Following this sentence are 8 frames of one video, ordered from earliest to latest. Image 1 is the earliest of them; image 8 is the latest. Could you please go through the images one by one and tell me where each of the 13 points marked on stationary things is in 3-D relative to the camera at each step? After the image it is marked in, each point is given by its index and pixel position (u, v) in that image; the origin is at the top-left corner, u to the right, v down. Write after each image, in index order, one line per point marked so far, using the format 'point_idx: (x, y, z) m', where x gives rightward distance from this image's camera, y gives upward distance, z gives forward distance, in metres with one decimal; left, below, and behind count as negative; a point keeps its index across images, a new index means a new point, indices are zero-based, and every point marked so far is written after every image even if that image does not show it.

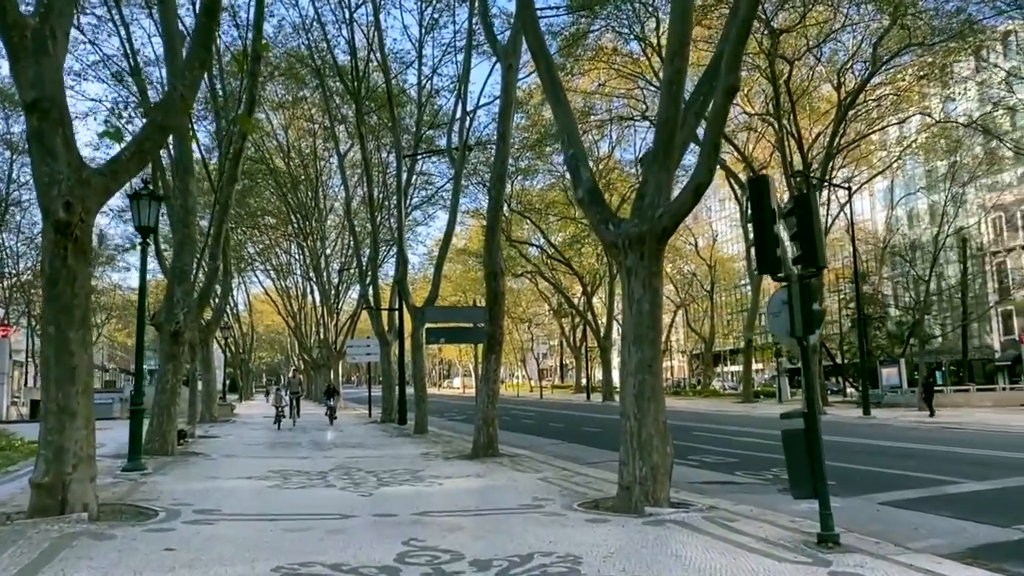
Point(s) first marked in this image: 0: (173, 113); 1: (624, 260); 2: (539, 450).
0: (-3.6, +1.8, +8.4) m
1: (+1.3, +0.3, +9.5) m
2: (+0.6, -3.5, +17.3) m
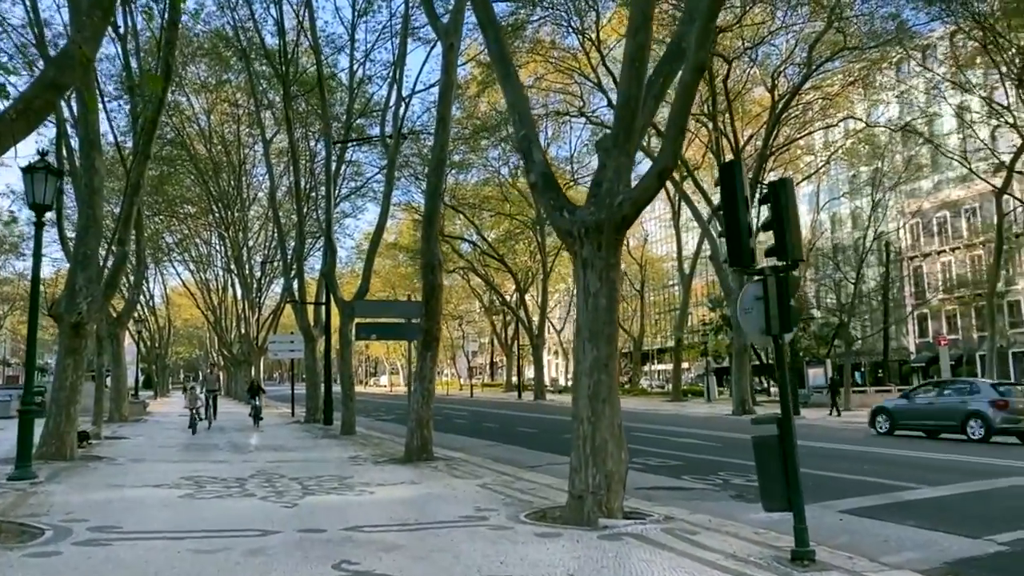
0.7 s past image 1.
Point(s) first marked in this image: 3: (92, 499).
0: (-4.0, +2.0, +7.3) m
1: (+0.7, +0.4, +8.7) m
2: (-0.7, -3.4, +16.4) m
3: (-4.9, -2.5, +9.4) m
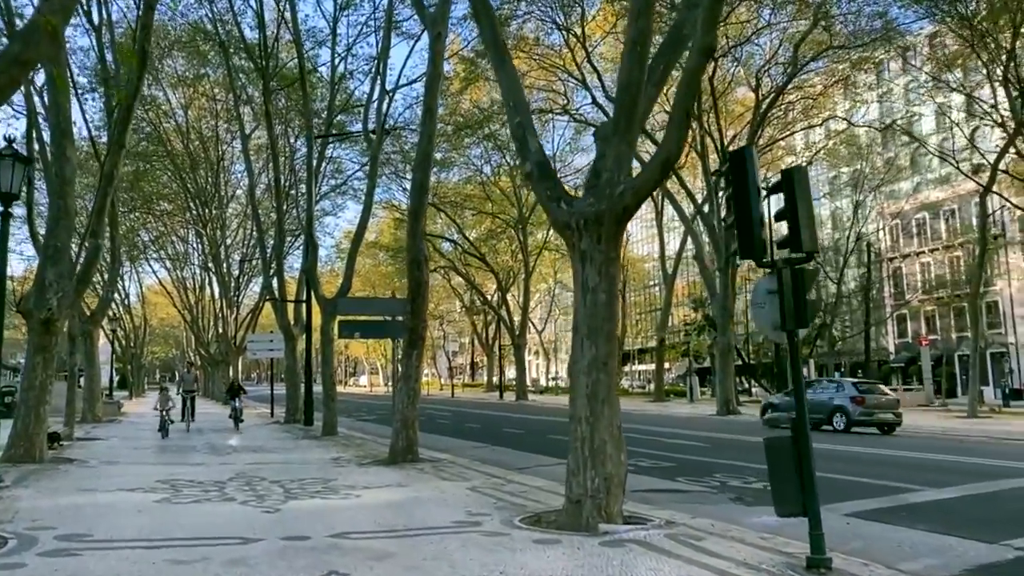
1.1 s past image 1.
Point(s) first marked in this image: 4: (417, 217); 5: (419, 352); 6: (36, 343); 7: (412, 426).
0: (-4.0, +2.1, +6.8) m
1: (+0.7, +0.5, +8.3) m
2: (-1.0, -3.3, +16.0) m
3: (-4.9, -2.4, +8.9) m
4: (-1.7, +1.3, +14.8) m
5: (-1.7, -1.2, +14.8) m
6: (-7.5, -0.9, +12.8) m
7: (-1.8, -2.6, +14.9) m
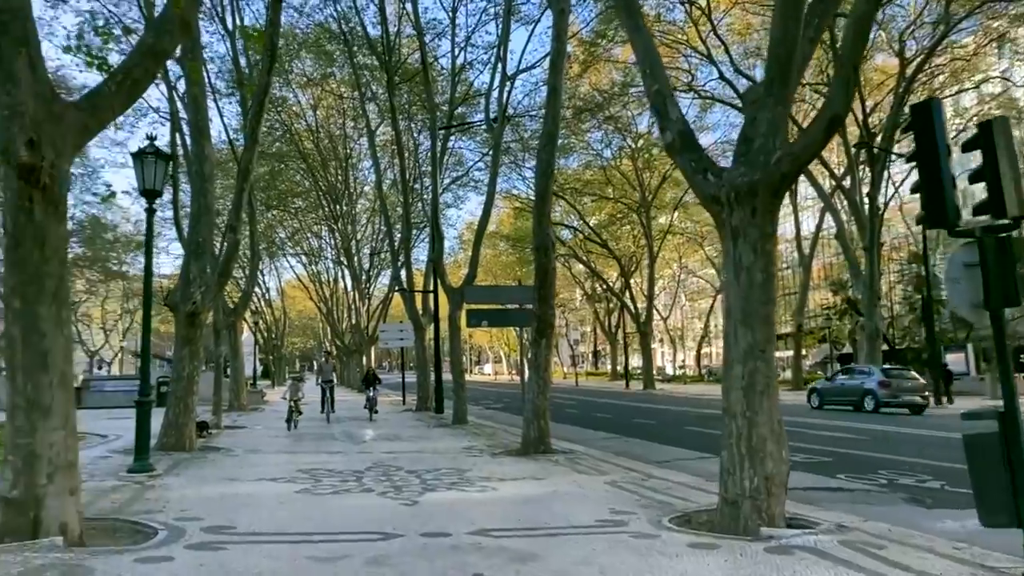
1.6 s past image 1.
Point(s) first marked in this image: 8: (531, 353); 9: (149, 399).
0: (-2.9, +2.1, +6.7) m
1: (+2.0, +0.7, +7.6) m
2: (+1.6, -3.0, +15.5) m
3: (-3.4, -2.3, +9.0) m
4: (+0.6, +1.6, +14.3) m
5: (+0.7, -0.9, +14.3) m
6: (-5.4, -0.8, +13.2) m
7: (+0.6, -2.3, +14.5) m
8: (+0.3, -1.2, +14.4) m
9: (-4.6, -1.4, +10.1) m
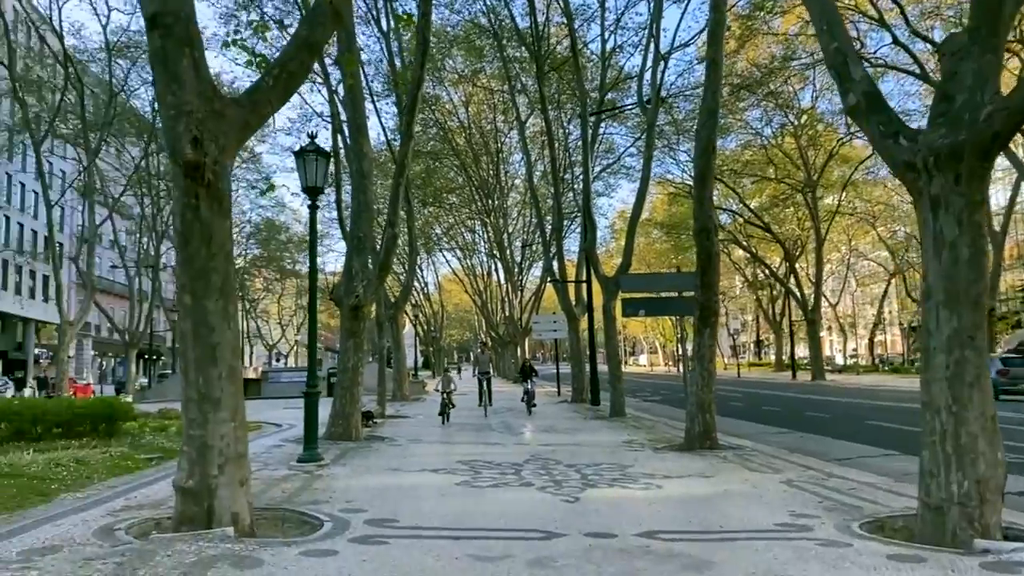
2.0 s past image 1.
0: (-1.6, +2.2, +6.7) m
1: (+3.4, +0.8, +6.7) m
2: (+4.6, -2.8, +14.5) m
3: (-1.6, -2.2, +9.1) m
4: (+3.2, +1.8, +13.5) m
5: (+3.4, -0.7, +13.6) m
6: (-2.8, -0.7, +13.6) m
7: (+3.4, -2.1, +13.7) m
8: (+3.1, -0.9, +13.7) m
9: (-2.5, -1.3, +10.4) m
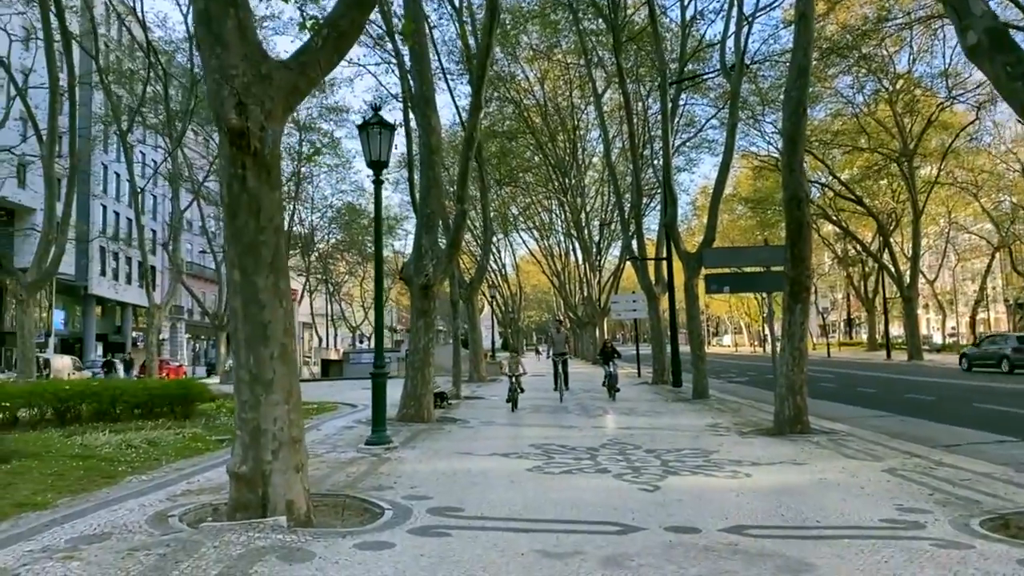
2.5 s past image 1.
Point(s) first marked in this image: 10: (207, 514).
0: (-1.1, +2.4, +6.2) m
1: (+3.9, +1.1, +5.7) m
2: (+5.9, -2.3, +13.5) m
3: (-0.8, -2.0, +8.7) m
4: (+4.4, +2.2, +12.5) m
5: (+4.6, -0.3, +12.6) m
6: (-1.6, -0.3, +13.3) m
7: (+4.6, -1.6, +12.8) m
8: (+4.3, -0.5, +12.8) m
9: (-1.6, -1.0, +10.1) m
10: (-2.3, -1.7, +6.2) m
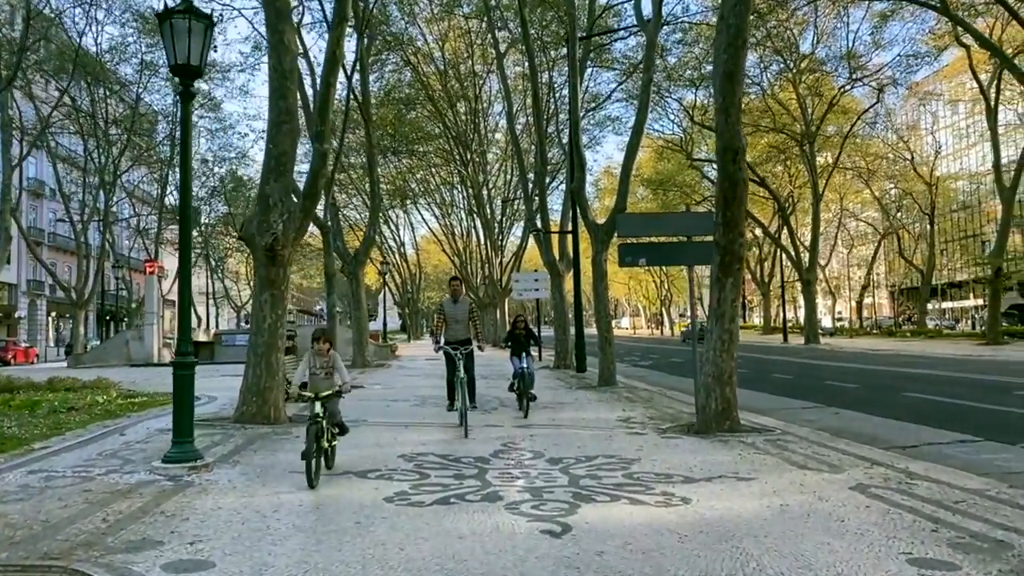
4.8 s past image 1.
0: (-1.9, +2.7, +3.5) m
1: (+3.2, +1.3, +3.6) m
2: (+4.1, -1.9, +11.7) m
3: (-1.9, -1.6, +6.0) m
4: (+2.8, +2.6, +10.4) m
5: (+2.9, +0.1, +10.6) m
6: (-3.2, +0.2, +10.4) m
7: (+2.9, -1.3, +10.8) m
8: (+2.7, -0.1, +10.7) m
9: (-2.9, -0.6, +7.3) m
10: (-3.2, -1.4, +3.4) m
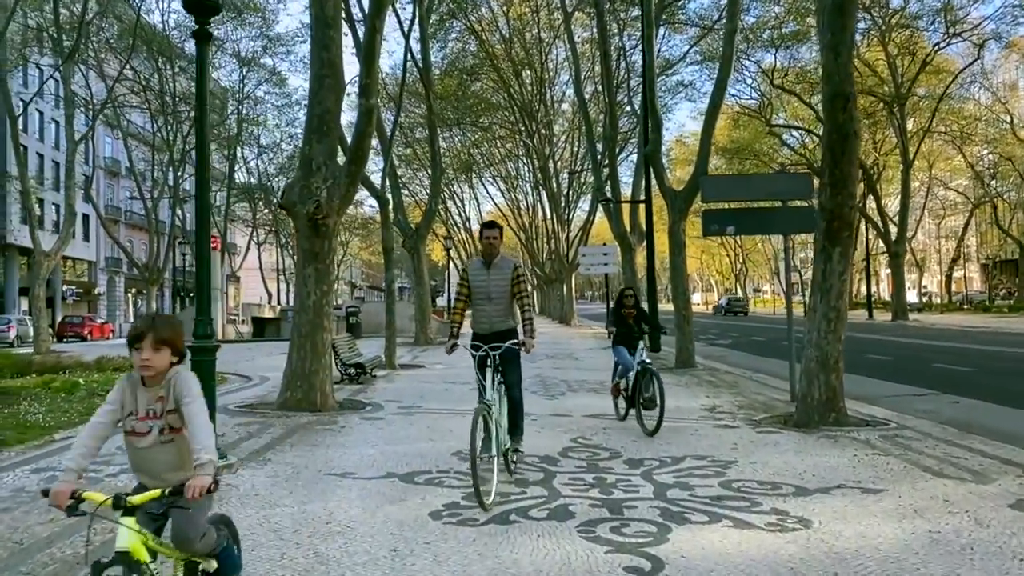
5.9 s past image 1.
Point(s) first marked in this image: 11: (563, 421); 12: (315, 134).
0: (-1.6, +2.8, +2.3) m
1: (+3.4, +1.5, +2.1) m
2: (+5.0, -1.5, +10.1) m
3: (-1.4, -1.4, +5.0) m
4: (+3.6, +2.9, +8.8) m
5: (+3.8, +0.4, +9.1) m
6: (-2.4, +0.5, +9.5) m
7: (+3.8, -0.9, +9.3) m
8: (+3.5, +0.2, +9.2) m
9: (-2.3, -0.4, +6.3) m
10: (-2.9, -1.3, +2.5) m
11: (+0.6, -1.5, +9.1) m
12: (-2.3, +1.7, +9.3) m
